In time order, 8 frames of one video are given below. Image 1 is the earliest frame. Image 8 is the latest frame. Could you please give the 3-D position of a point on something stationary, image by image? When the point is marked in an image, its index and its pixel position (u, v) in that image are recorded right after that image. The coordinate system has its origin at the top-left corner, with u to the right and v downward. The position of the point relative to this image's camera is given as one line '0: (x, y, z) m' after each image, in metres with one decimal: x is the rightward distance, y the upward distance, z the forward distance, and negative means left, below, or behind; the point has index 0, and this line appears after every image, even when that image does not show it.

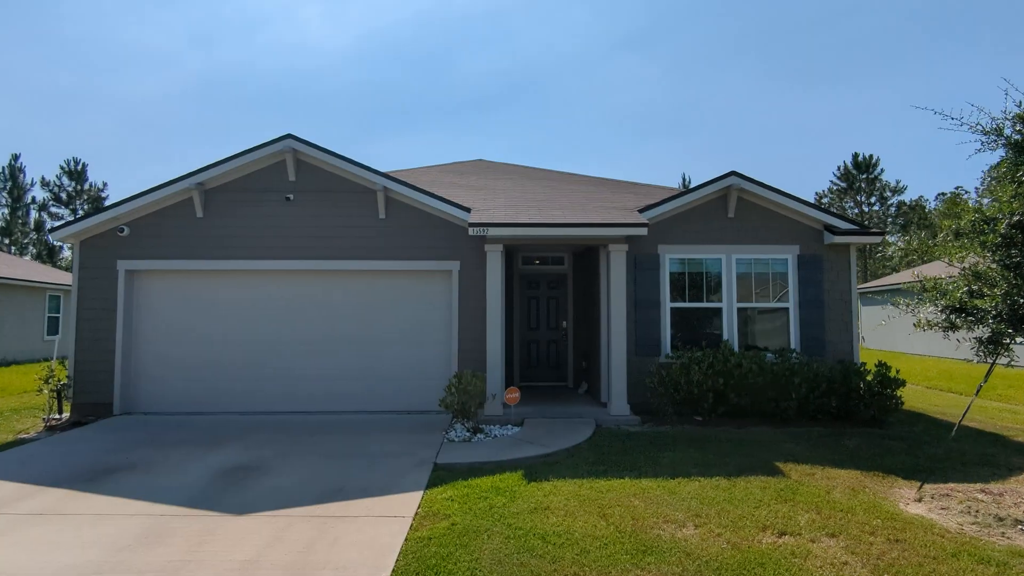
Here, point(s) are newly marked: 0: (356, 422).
0: (-2.2, -1.9, +9.0) m
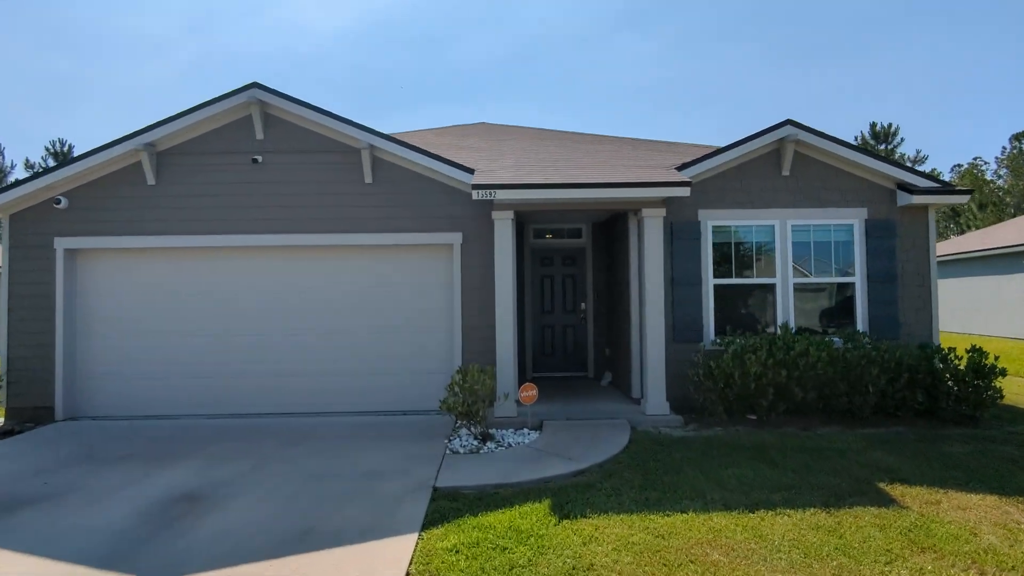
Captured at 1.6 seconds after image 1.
0: (-2.0, -1.7, +7.6) m
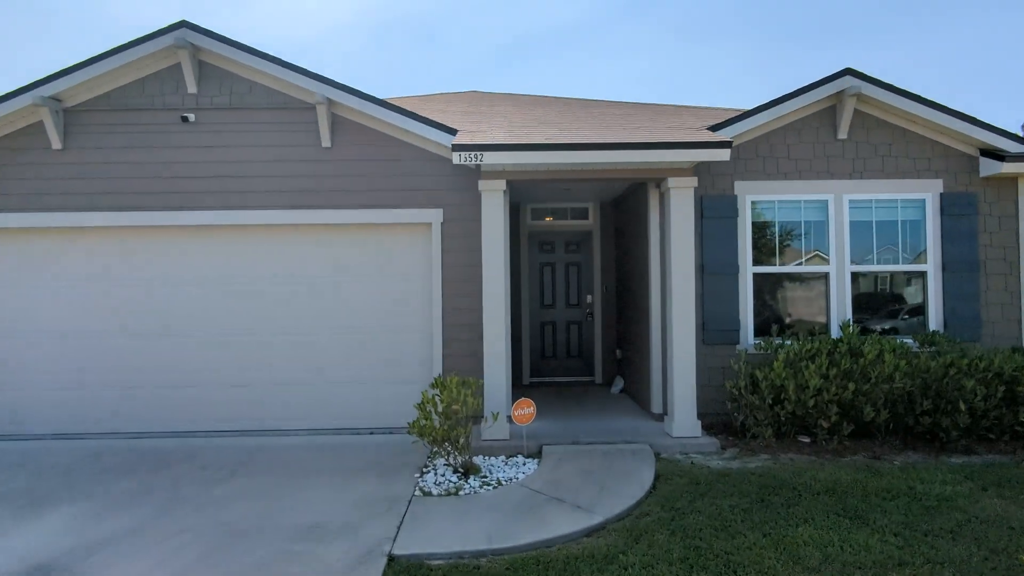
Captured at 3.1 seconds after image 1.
0: (-2.1, -1.6, +6.1) m
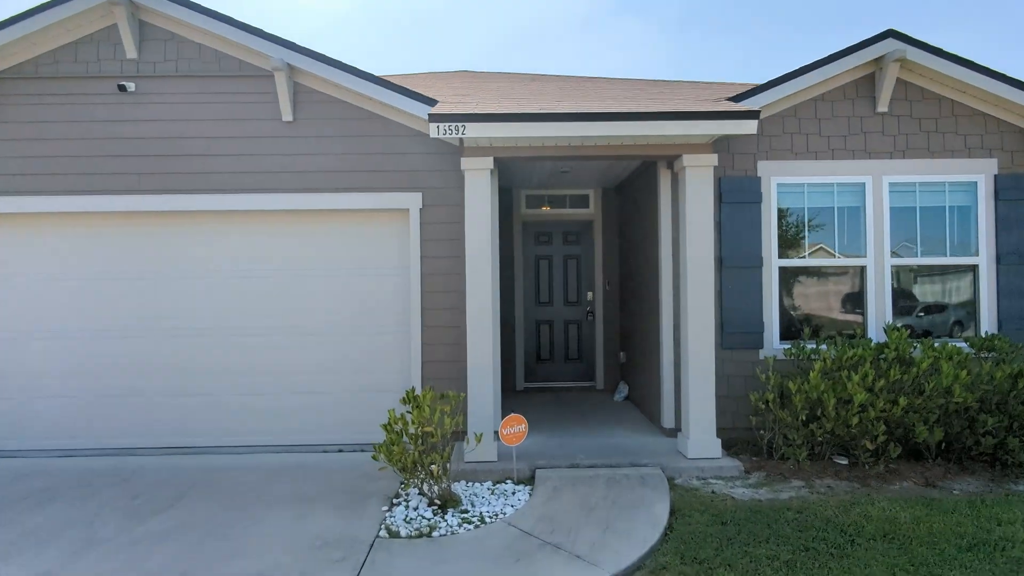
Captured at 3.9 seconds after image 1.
0: (-2.2, -1.5, +5.2) m
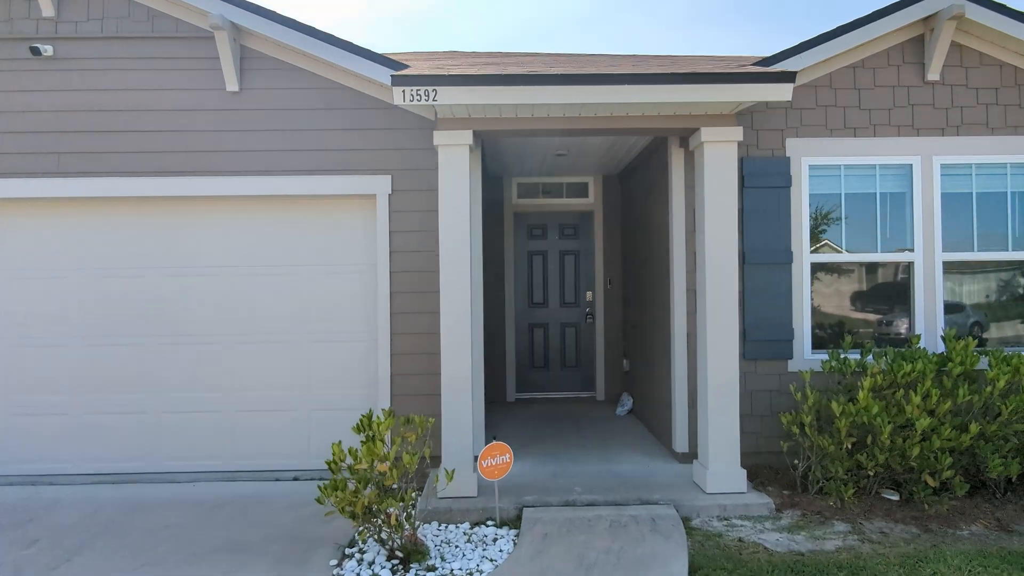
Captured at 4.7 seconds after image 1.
0: (-2.3, -1.5, +4.4) m
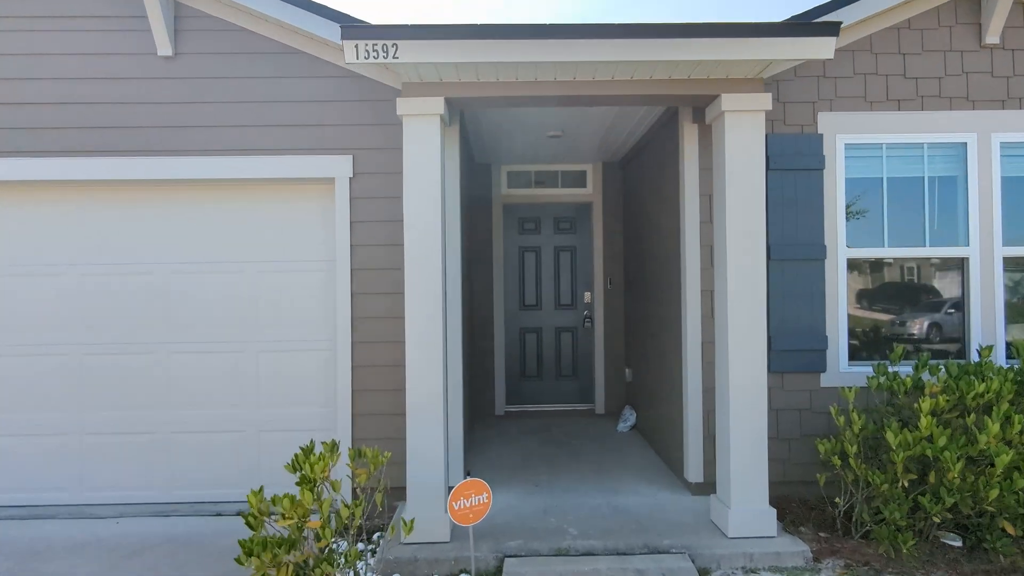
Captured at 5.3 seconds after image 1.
0: (-2.4, -1.5, +3.7) m
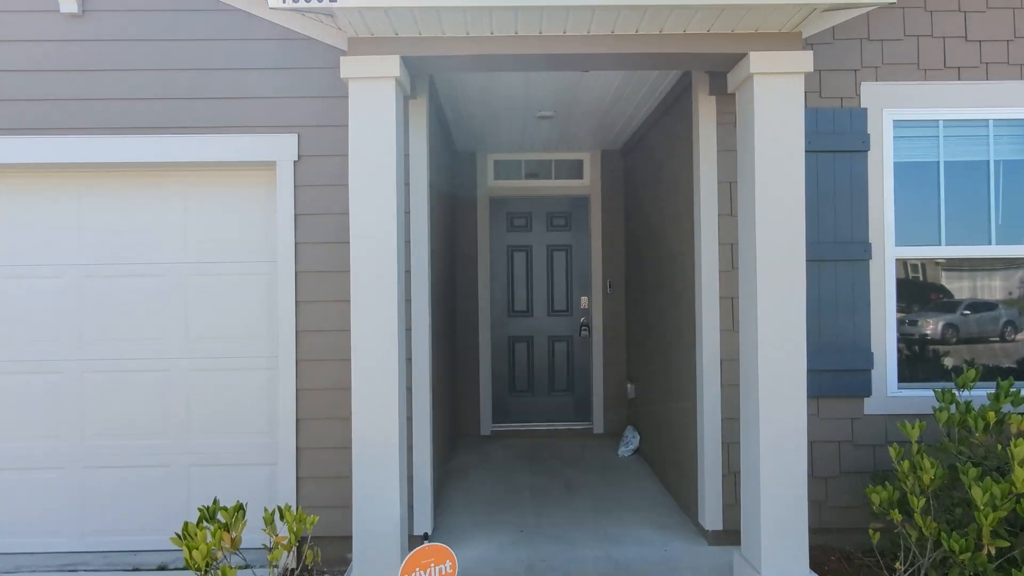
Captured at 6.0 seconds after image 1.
0: (-2.5, -1.6, +2.9) m
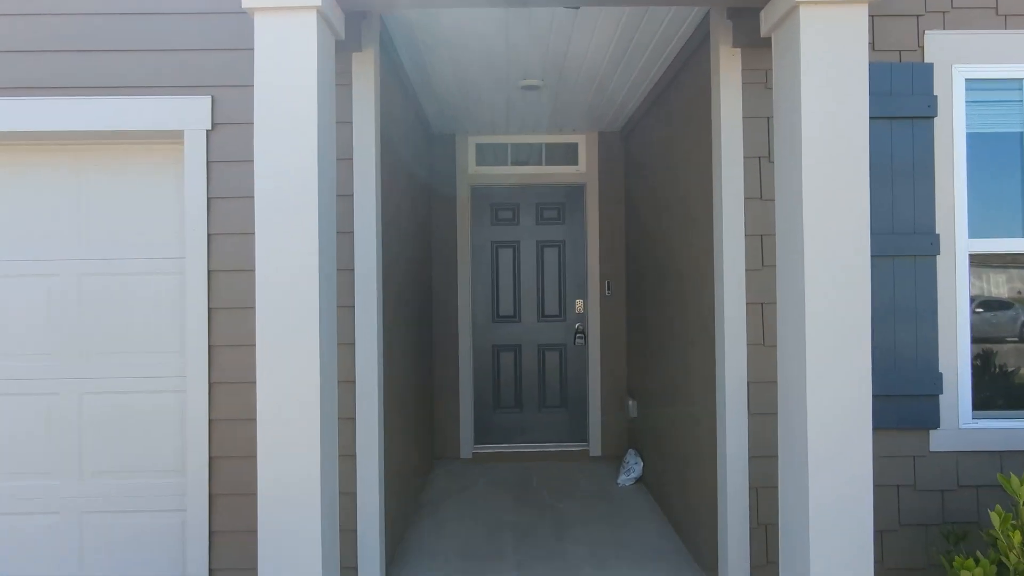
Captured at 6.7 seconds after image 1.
0: (-2.7, -1.6, +2.2) m
